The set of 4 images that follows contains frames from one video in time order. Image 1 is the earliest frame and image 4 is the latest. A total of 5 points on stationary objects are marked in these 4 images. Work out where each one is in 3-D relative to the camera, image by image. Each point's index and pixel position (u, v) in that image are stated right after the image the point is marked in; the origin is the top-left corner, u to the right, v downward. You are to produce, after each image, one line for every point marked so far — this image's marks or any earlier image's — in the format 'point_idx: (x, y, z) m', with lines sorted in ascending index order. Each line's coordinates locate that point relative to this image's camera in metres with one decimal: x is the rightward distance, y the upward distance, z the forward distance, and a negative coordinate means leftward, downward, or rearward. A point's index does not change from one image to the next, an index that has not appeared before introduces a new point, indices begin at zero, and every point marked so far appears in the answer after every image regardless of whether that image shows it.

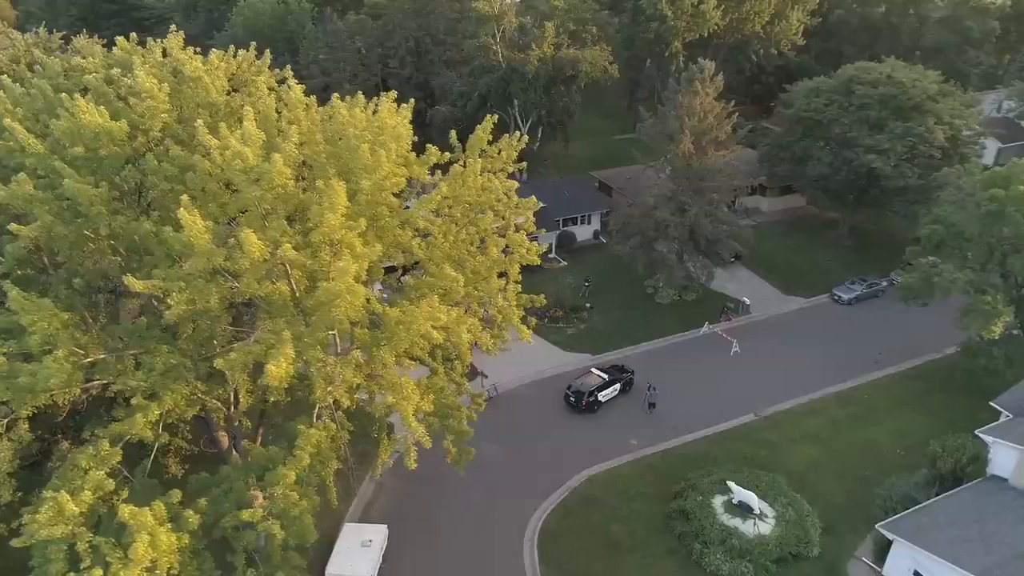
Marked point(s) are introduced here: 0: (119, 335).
0: (-8.8, -1.0, +15.9) m
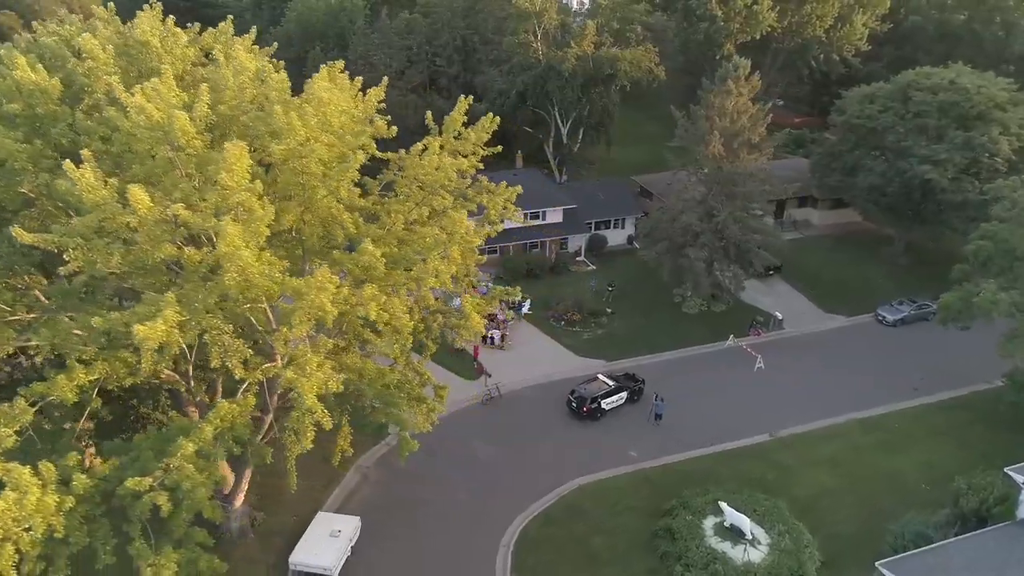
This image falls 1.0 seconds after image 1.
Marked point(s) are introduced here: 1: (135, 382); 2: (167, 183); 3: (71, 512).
0: (-10.1, -0.2, +15.9) m
1: (-8.1, -2.0, +15.5) m
2: (-6.6, +2.0, +13.6) m
3: (-7.8, -4.0, +12.8) m
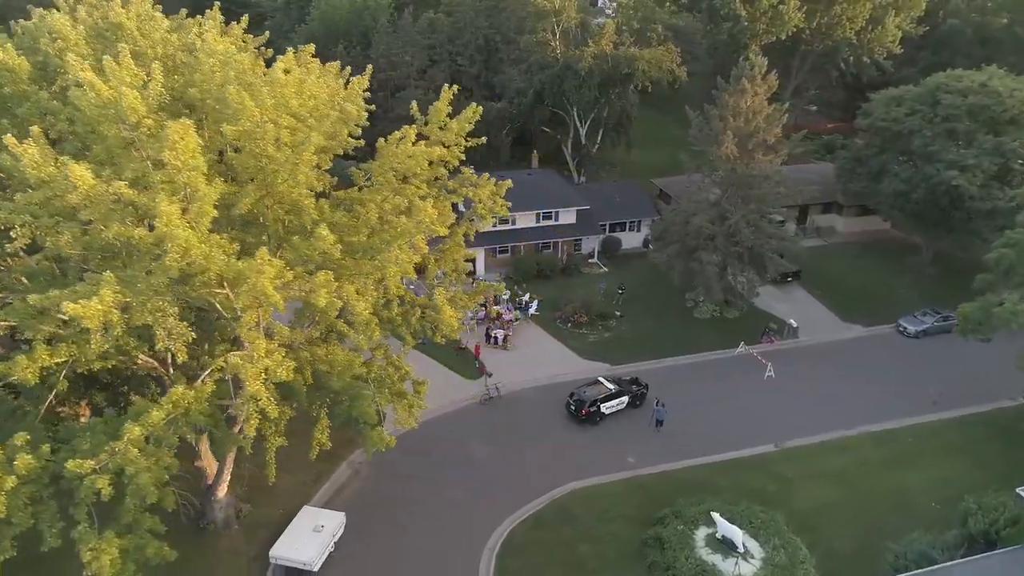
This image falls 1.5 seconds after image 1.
0: (-10.7, +0.2, +15.9) m
1: (-8.8, -1.6, +15.4) m
2: (-7.3, +2.3, +13.5) m
3: (-8.7, -3.6, +12.7) m
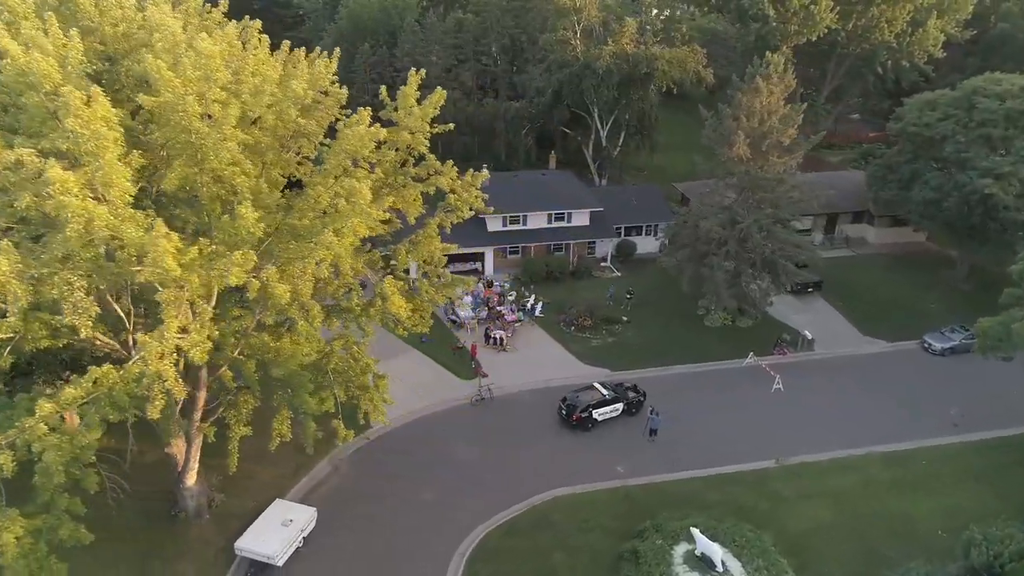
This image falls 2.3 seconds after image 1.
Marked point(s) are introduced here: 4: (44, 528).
0: (-11.8, +0.8, +15.9) m
1: (-9.9, -1.1, +15.2) m
2: (-8.4, +2.8, +13.2) m
3: (-10.1, -3.0, +12.5) m
4: (-8.6, -4.4, +13.3) m
